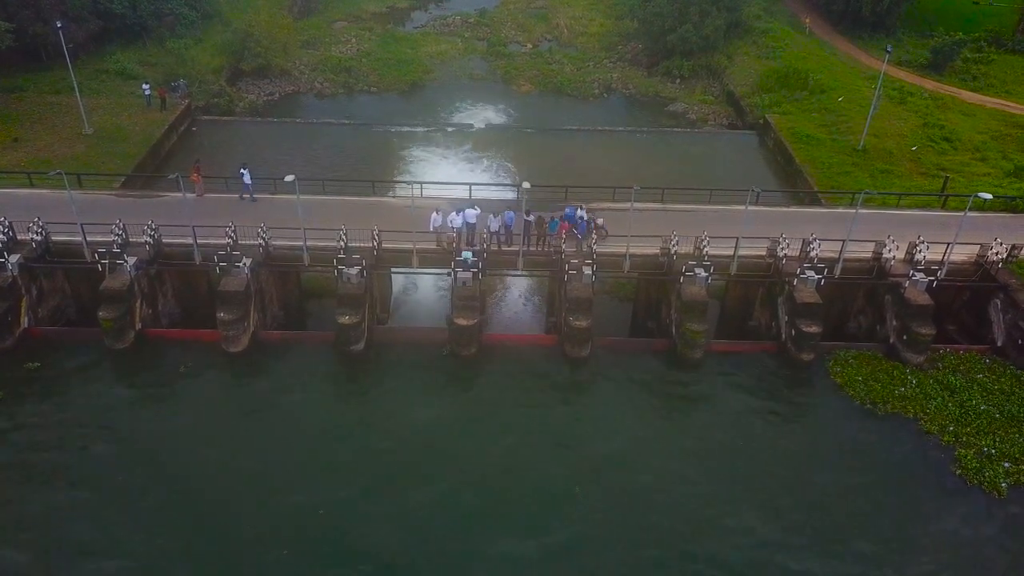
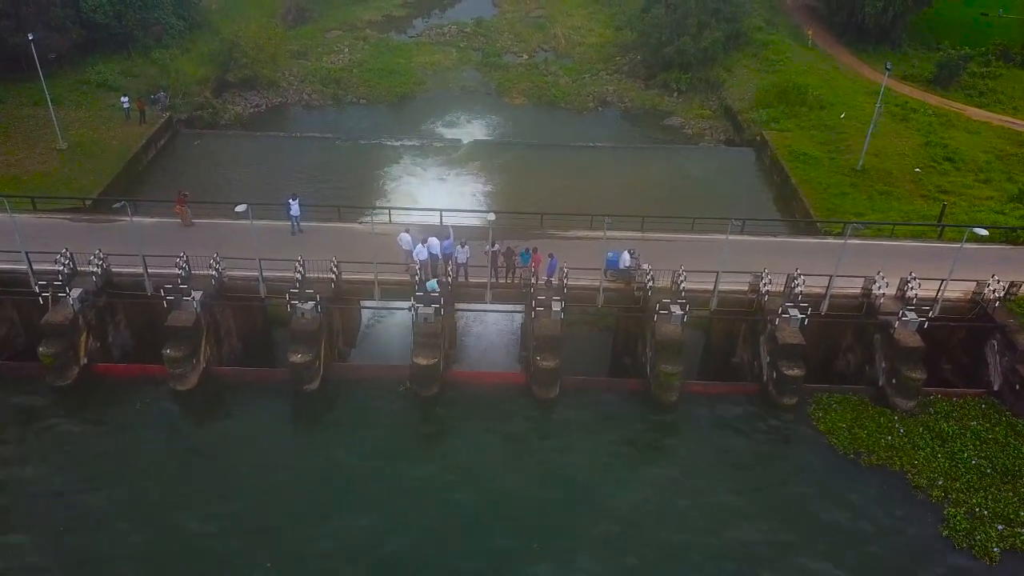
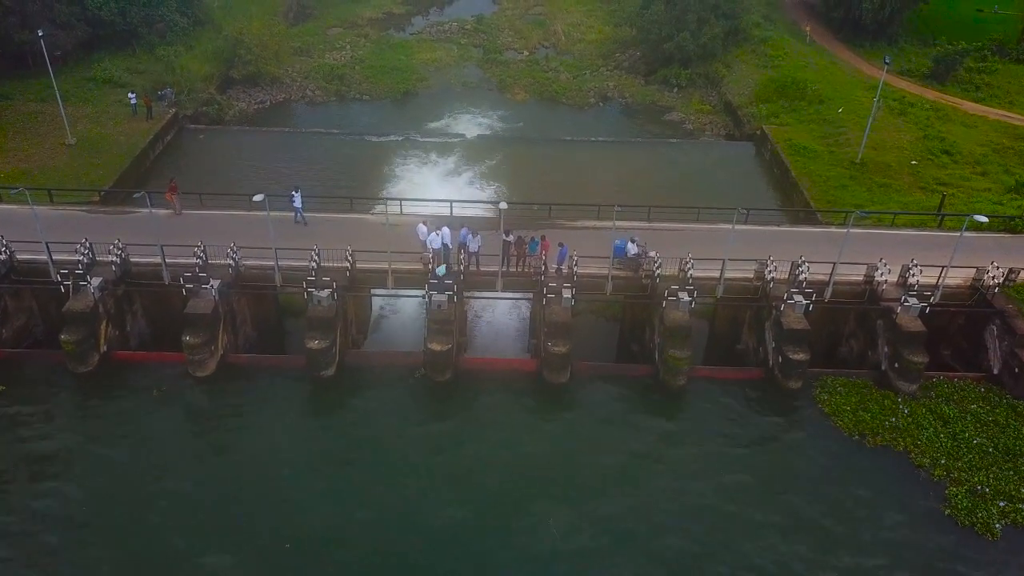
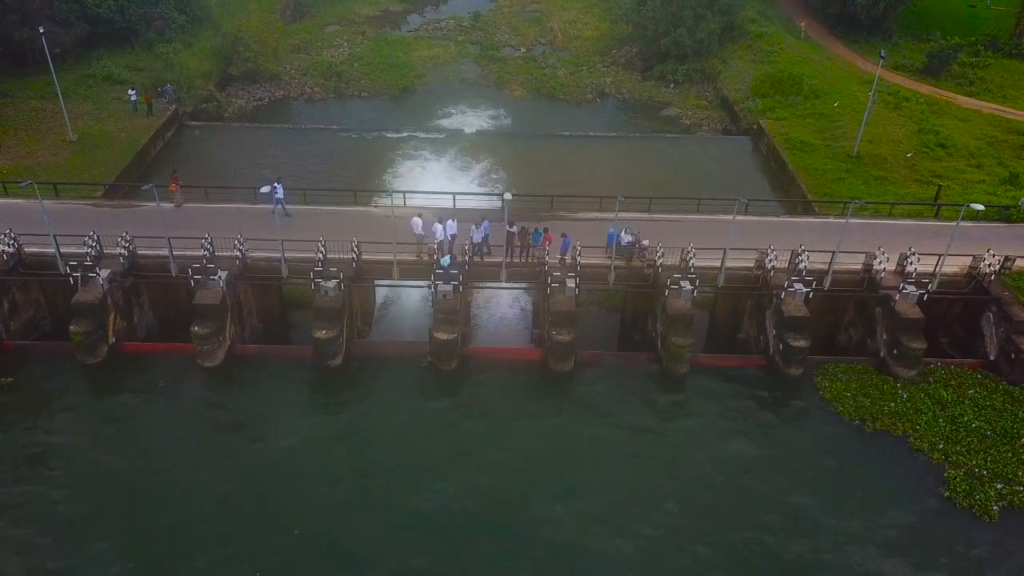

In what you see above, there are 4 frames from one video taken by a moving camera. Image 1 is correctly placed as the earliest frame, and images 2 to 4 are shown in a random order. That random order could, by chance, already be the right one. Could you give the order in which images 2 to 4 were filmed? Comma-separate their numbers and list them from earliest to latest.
4, 3, 2
